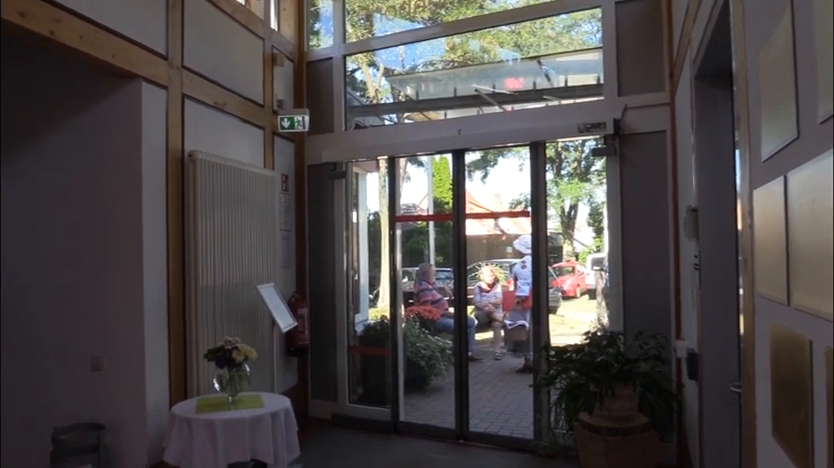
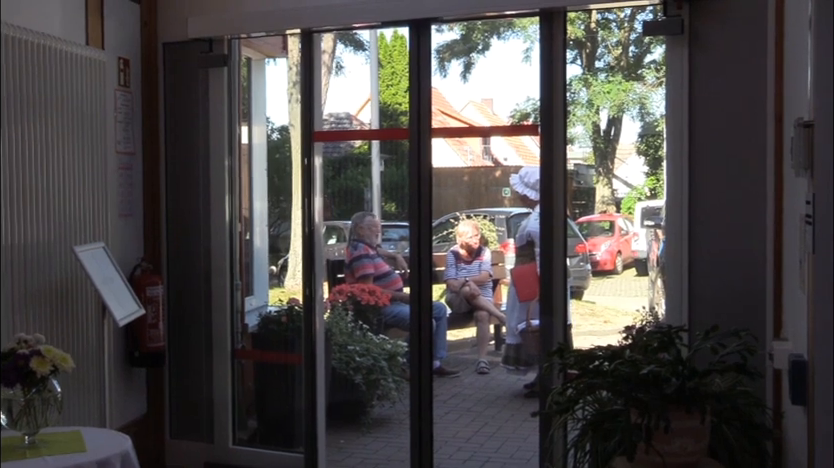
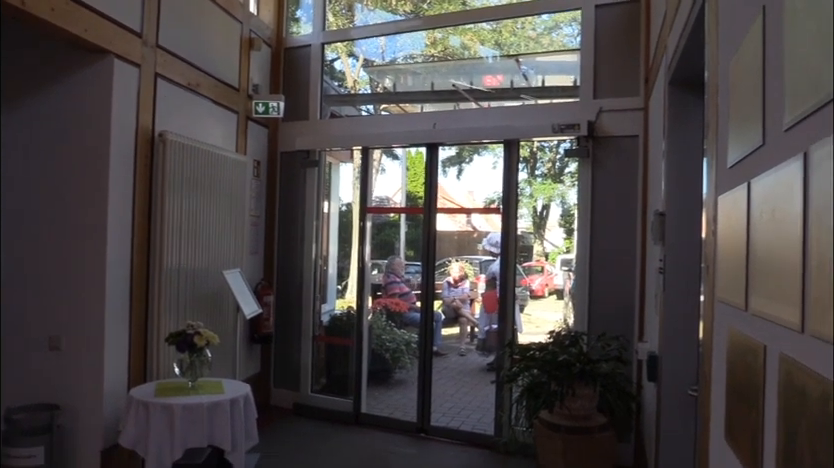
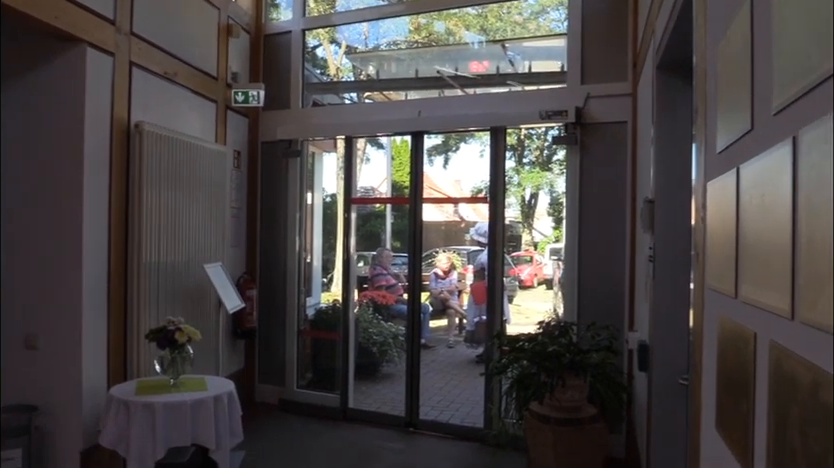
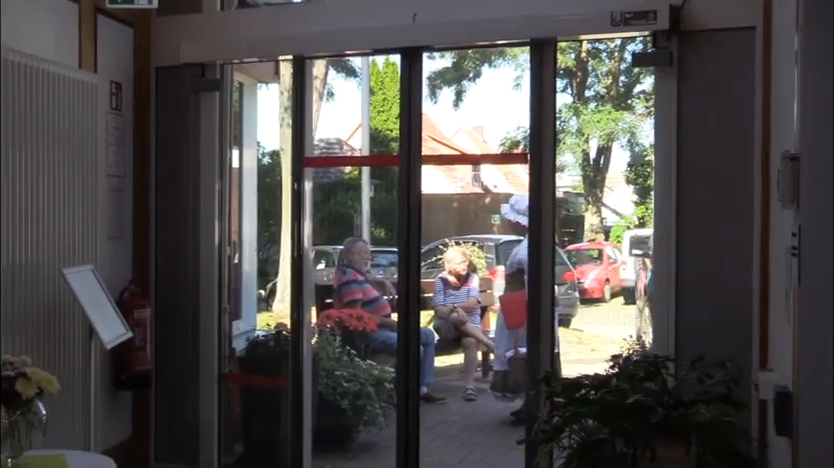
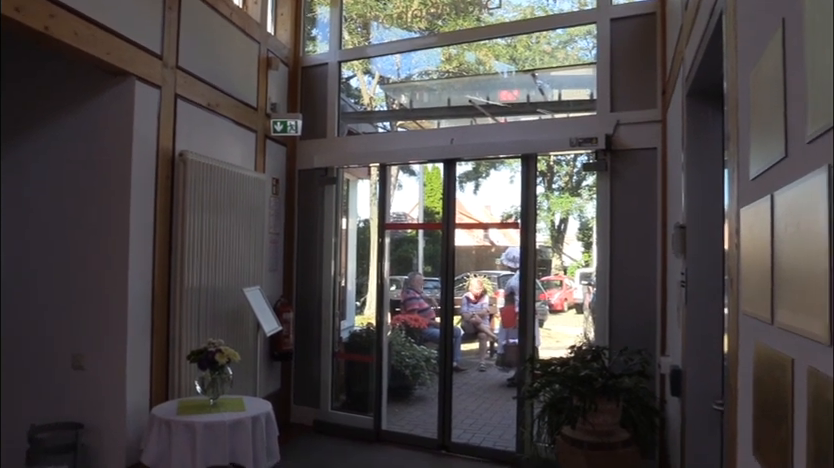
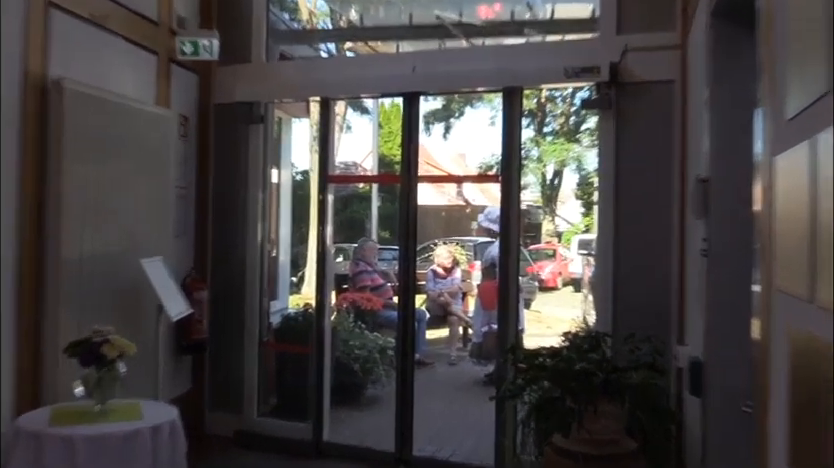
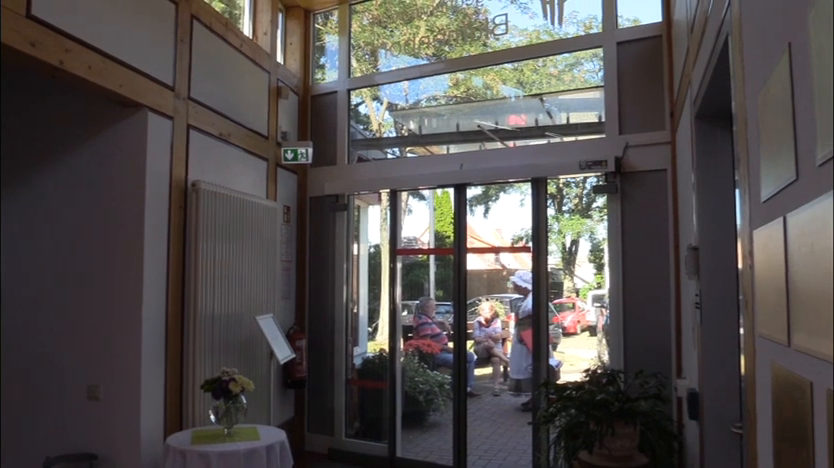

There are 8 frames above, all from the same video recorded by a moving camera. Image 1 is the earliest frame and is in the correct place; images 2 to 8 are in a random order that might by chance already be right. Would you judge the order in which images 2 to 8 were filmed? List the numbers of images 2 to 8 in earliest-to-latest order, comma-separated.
8, 6, 3, 4, 7, 5, 2
